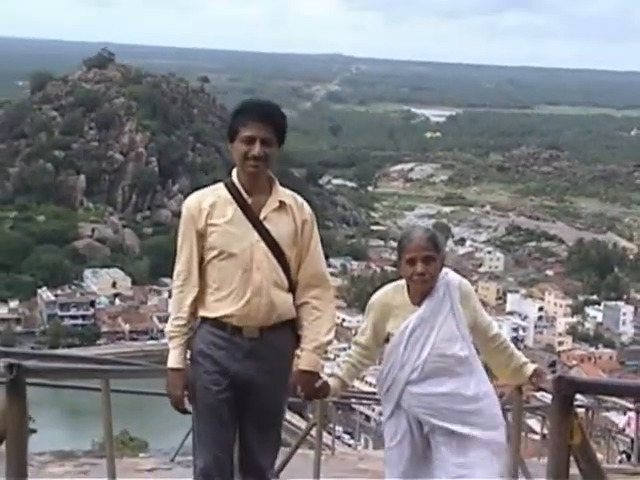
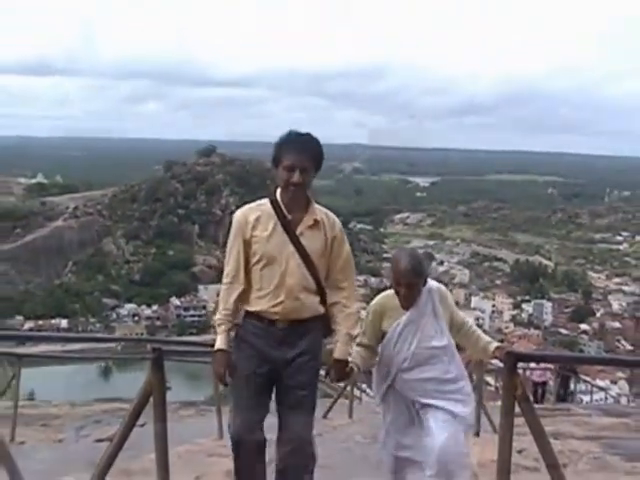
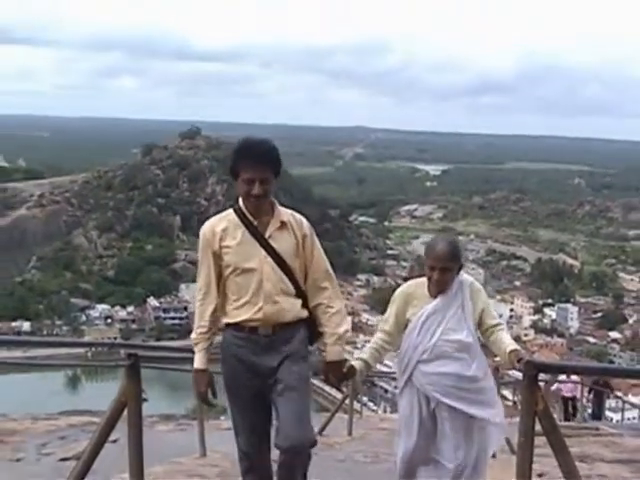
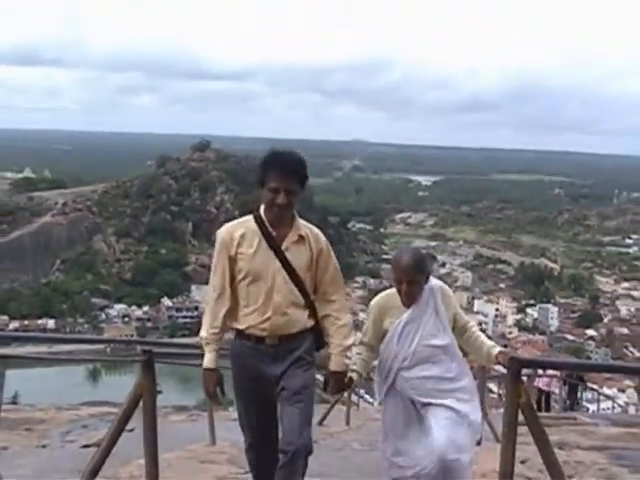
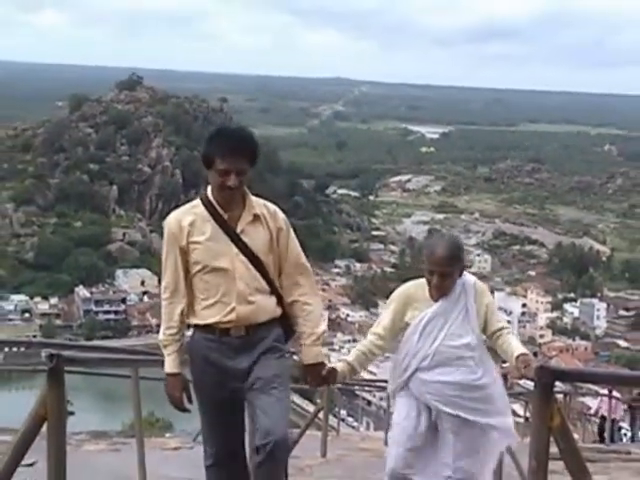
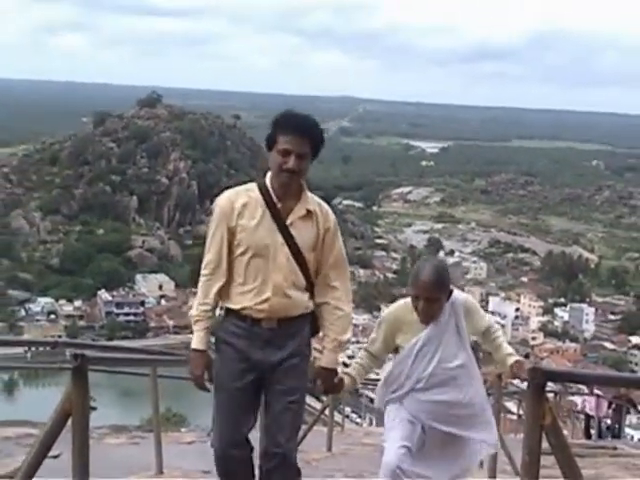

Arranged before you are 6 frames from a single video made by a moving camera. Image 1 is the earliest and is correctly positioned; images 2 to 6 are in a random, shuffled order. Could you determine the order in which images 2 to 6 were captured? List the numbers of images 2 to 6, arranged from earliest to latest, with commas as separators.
5, 6, 3, 4, 2
